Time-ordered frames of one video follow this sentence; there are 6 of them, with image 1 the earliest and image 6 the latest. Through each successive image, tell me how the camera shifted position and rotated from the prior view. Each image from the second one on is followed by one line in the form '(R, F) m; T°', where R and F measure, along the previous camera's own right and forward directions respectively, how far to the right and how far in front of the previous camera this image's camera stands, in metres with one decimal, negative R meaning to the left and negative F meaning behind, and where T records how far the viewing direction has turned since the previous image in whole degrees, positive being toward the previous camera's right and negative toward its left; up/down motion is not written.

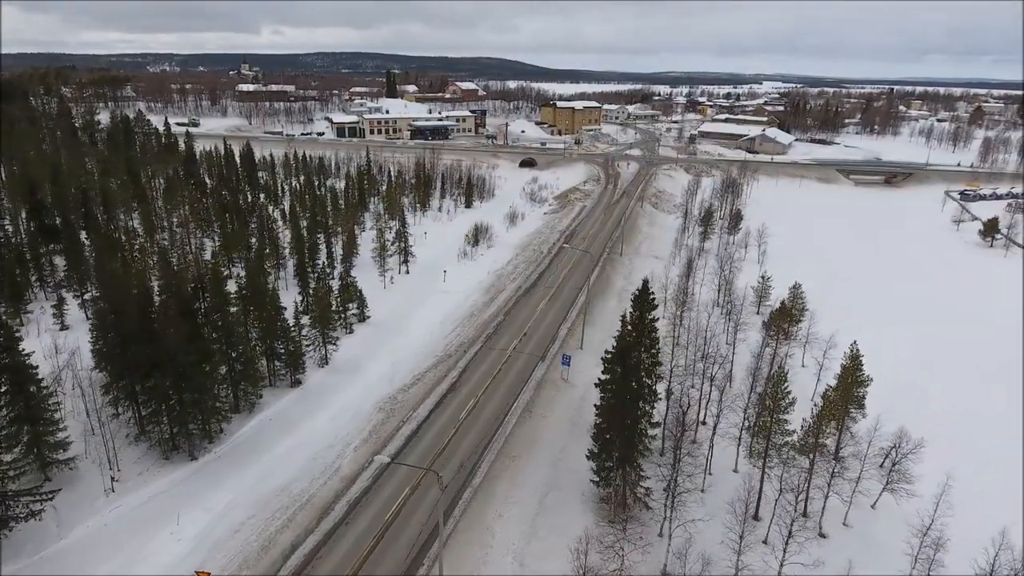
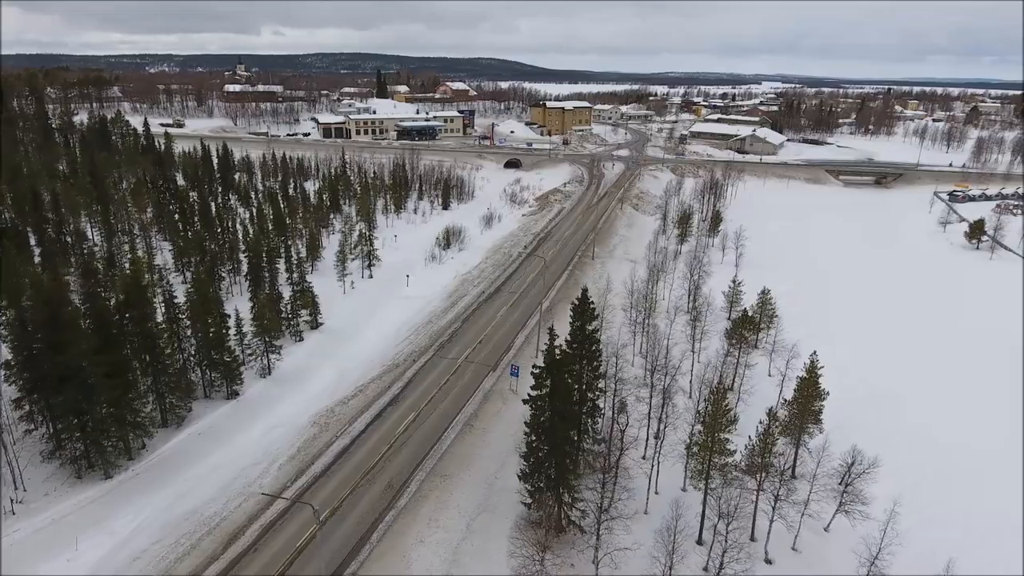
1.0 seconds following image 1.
(+2.6, +1.5) m; 0°
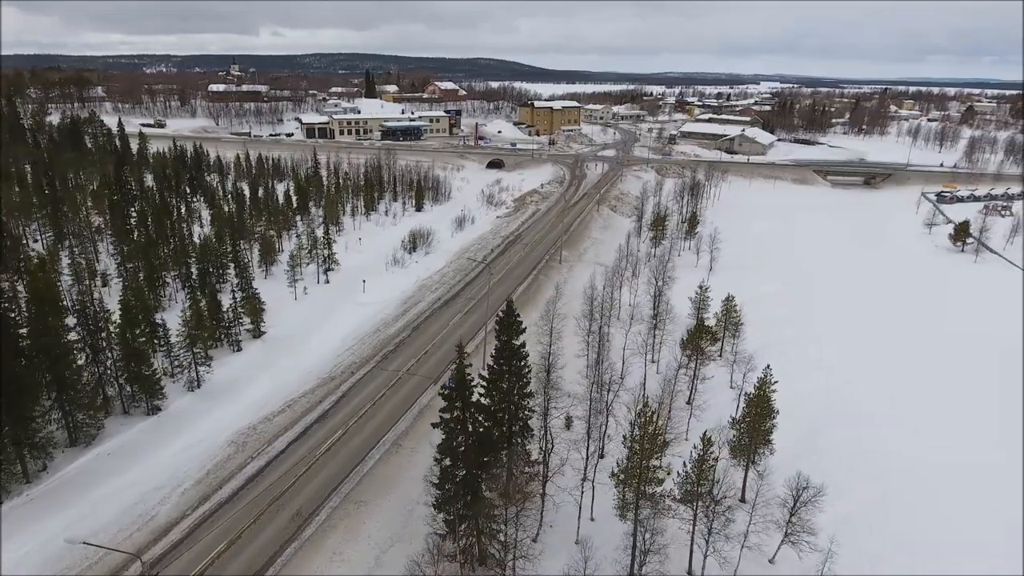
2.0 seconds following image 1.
(+2.8, +1.9) m; 0°
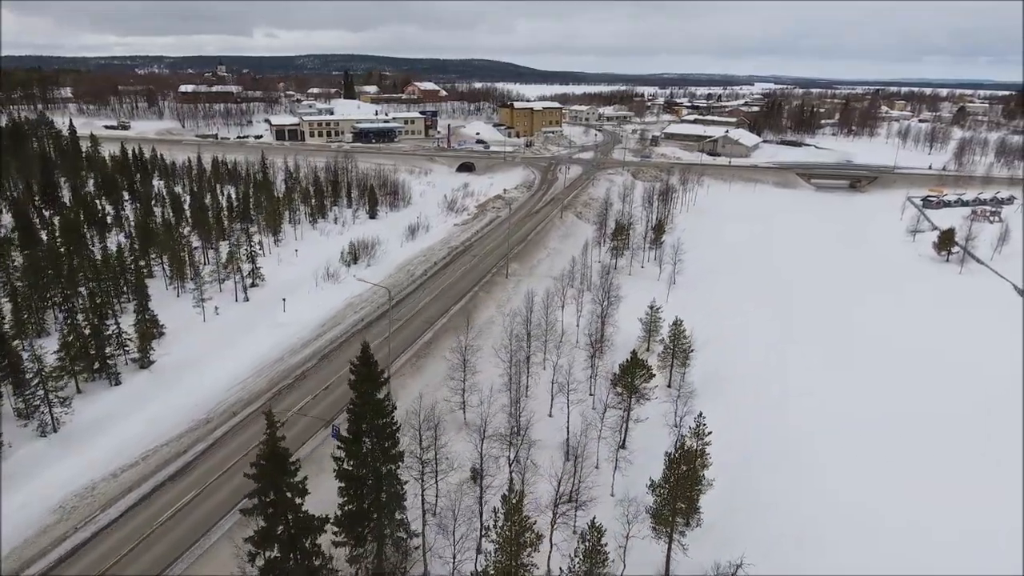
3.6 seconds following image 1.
(+3.9, +4.3) m; 0°
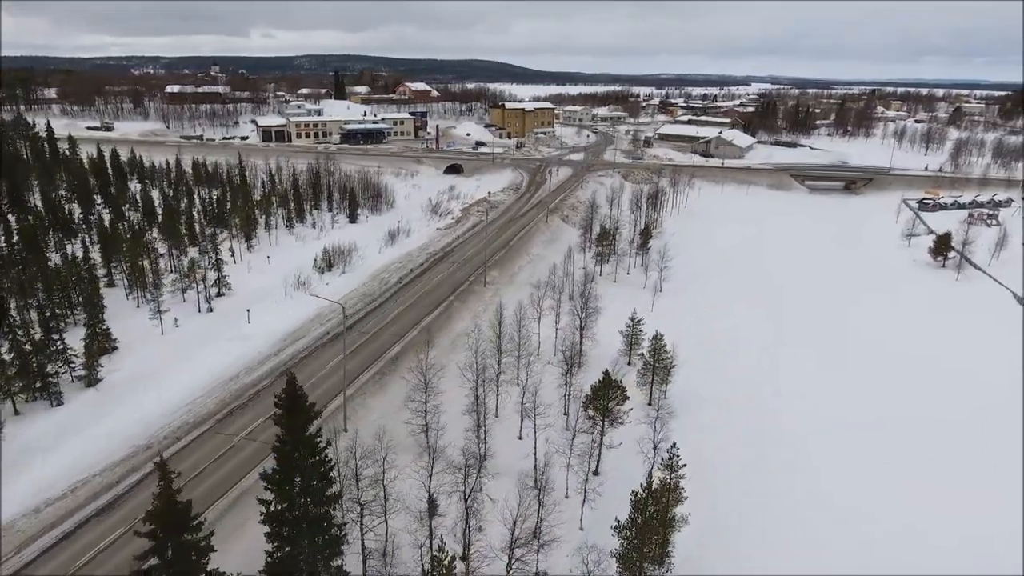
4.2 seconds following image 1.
(+1.3, +1.9) m; 0°
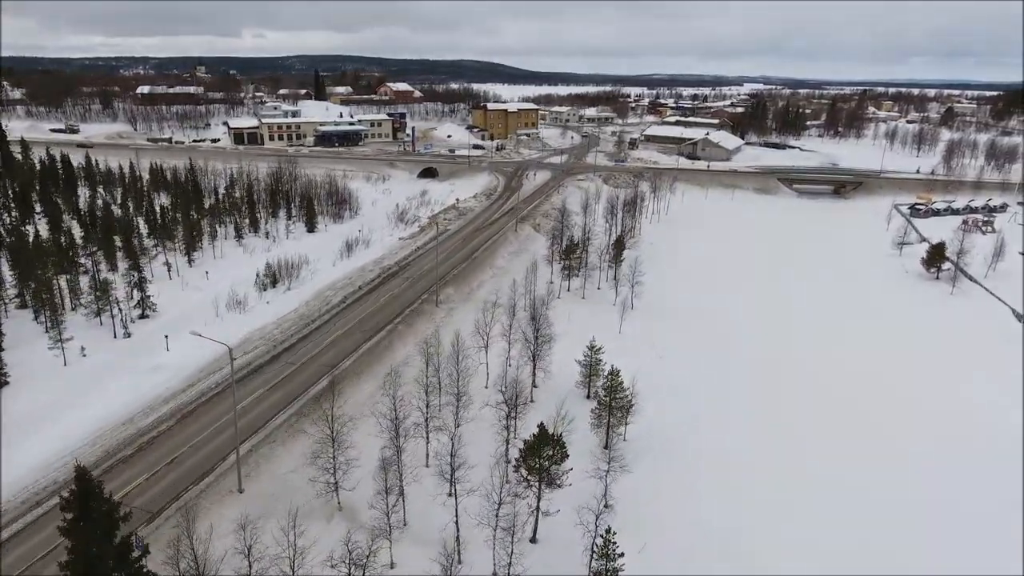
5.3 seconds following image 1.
(+2.5, +3.9) m; 0°
